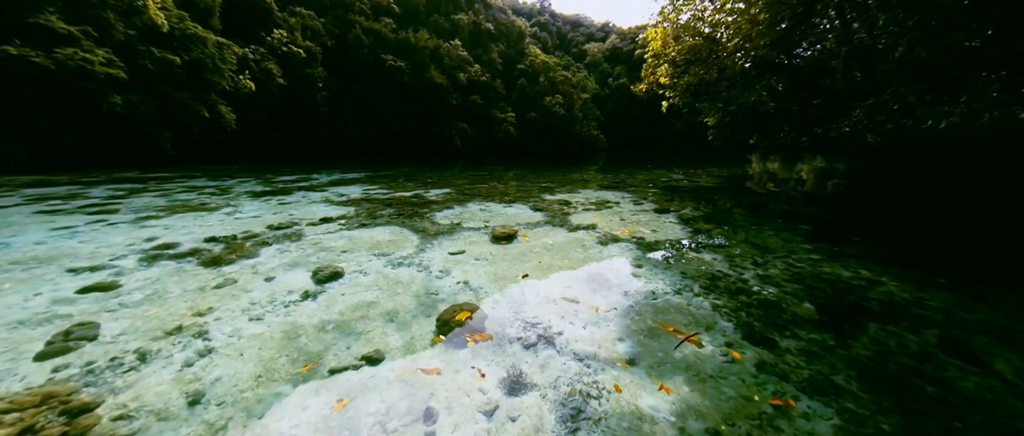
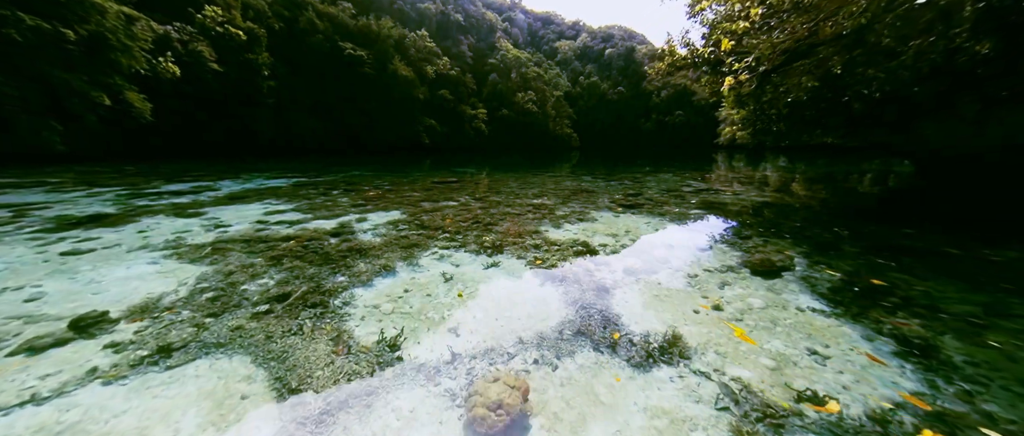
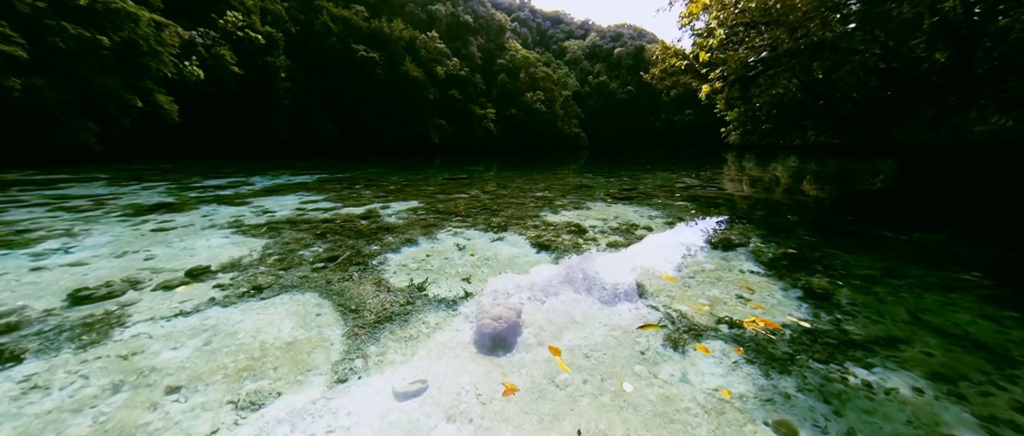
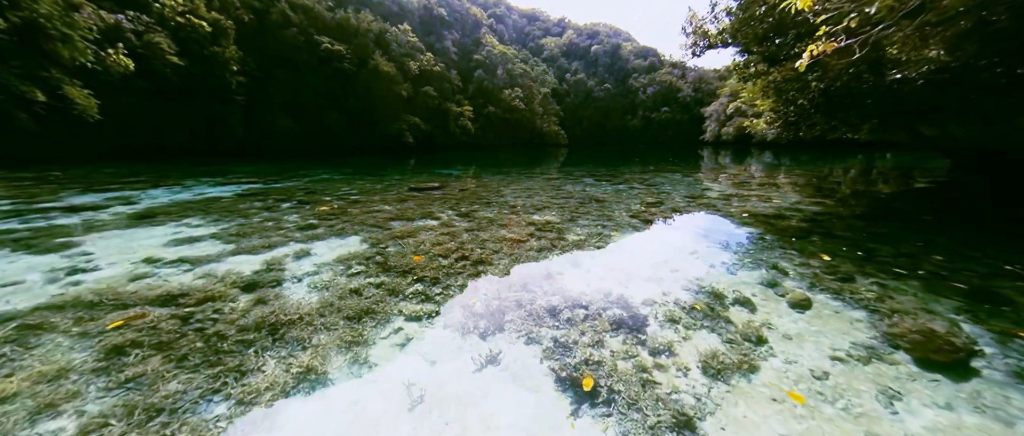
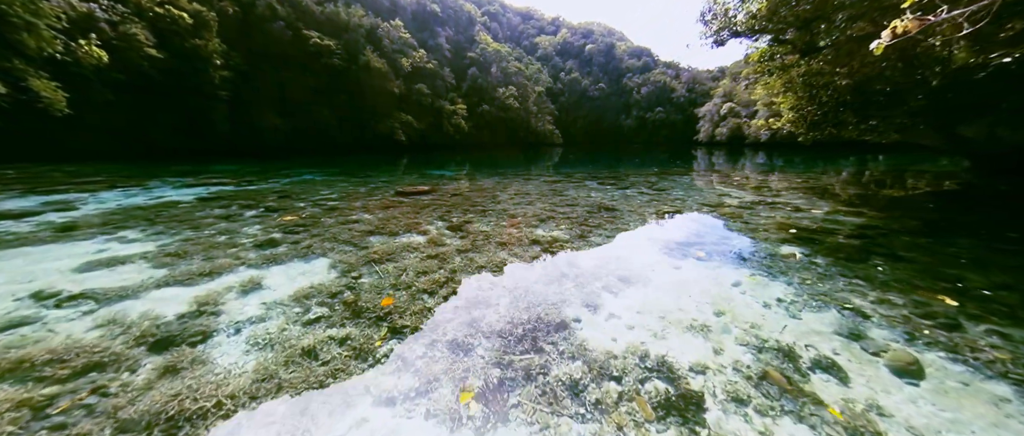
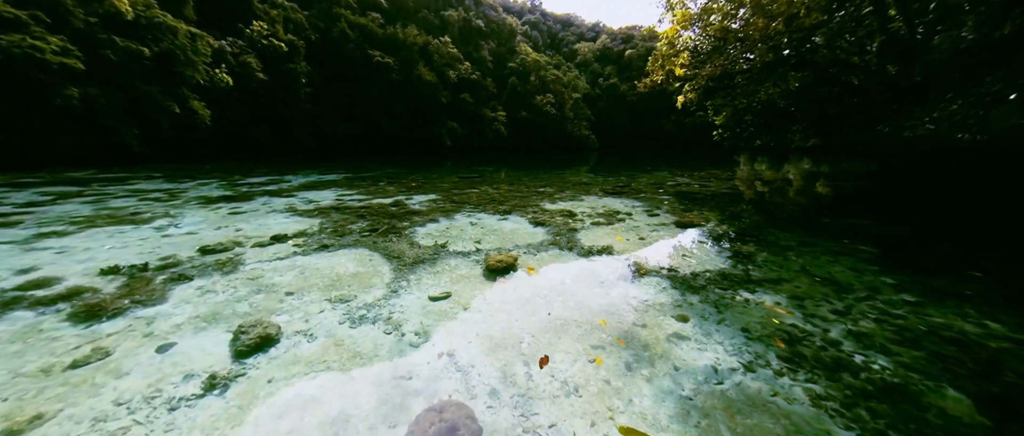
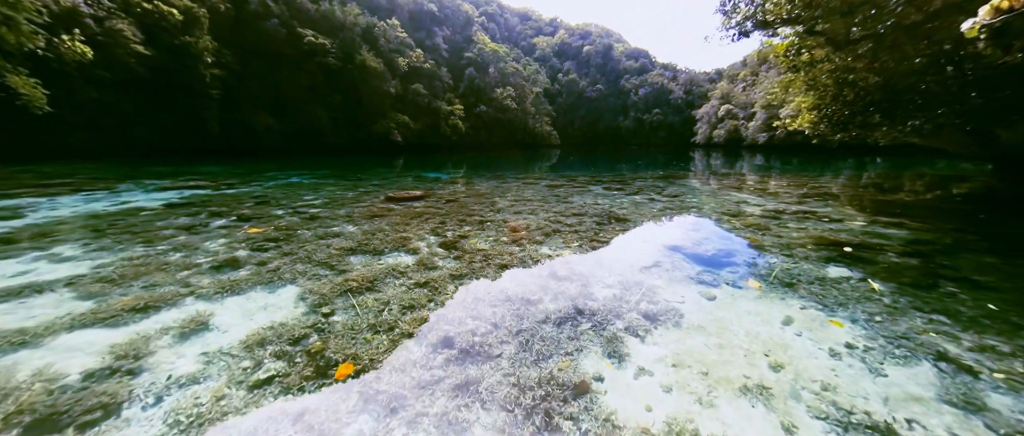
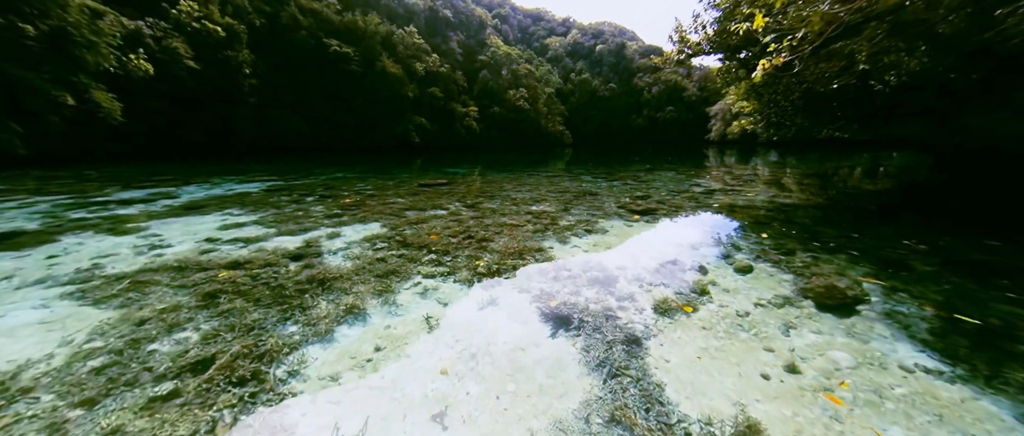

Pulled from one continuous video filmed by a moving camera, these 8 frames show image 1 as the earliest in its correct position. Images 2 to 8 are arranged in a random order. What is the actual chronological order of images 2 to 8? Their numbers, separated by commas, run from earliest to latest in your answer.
6, 3, 2, 8, 4, 5, 7
